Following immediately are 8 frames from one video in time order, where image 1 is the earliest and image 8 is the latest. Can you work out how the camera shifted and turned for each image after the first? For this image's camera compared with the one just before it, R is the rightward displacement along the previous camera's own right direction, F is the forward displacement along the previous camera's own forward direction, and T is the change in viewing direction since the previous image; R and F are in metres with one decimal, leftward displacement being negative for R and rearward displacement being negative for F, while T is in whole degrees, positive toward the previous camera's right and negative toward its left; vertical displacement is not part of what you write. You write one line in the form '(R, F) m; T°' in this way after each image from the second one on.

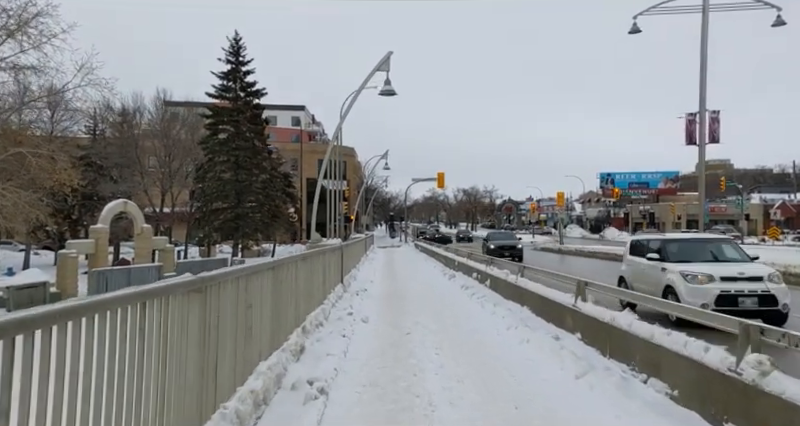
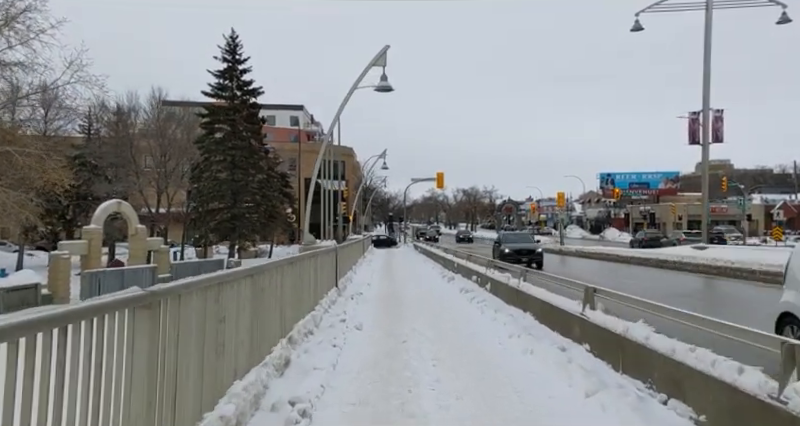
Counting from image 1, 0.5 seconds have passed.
(+0.1, +0.6) m; 0°
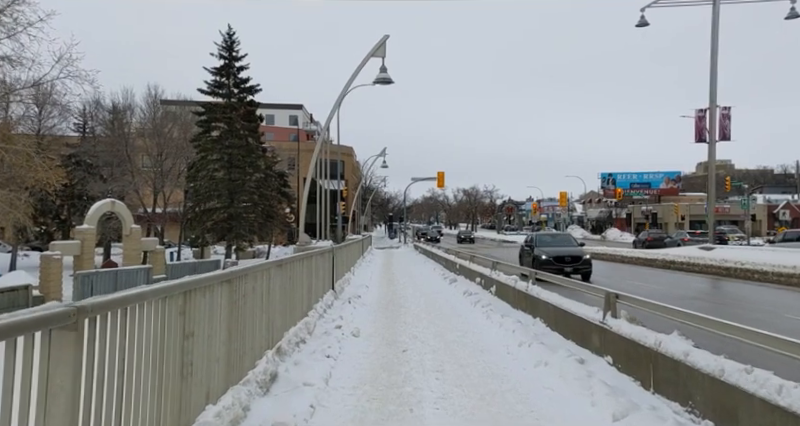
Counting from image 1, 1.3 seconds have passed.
(0.0, +0.7) m; 0°
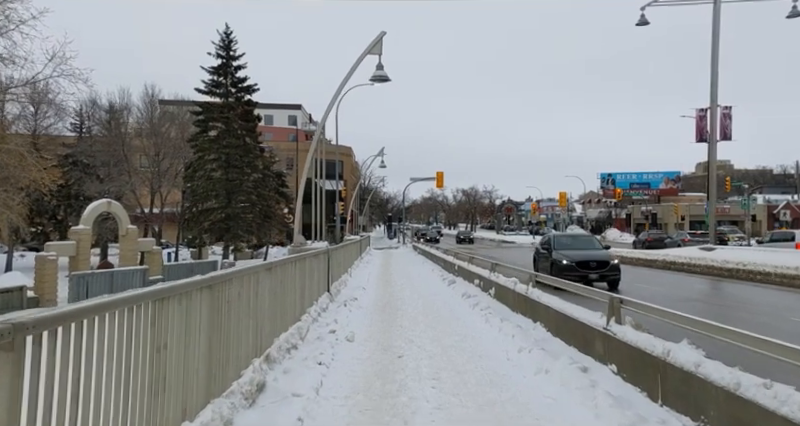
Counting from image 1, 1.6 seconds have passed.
(0.0, +0.3) m; 0°
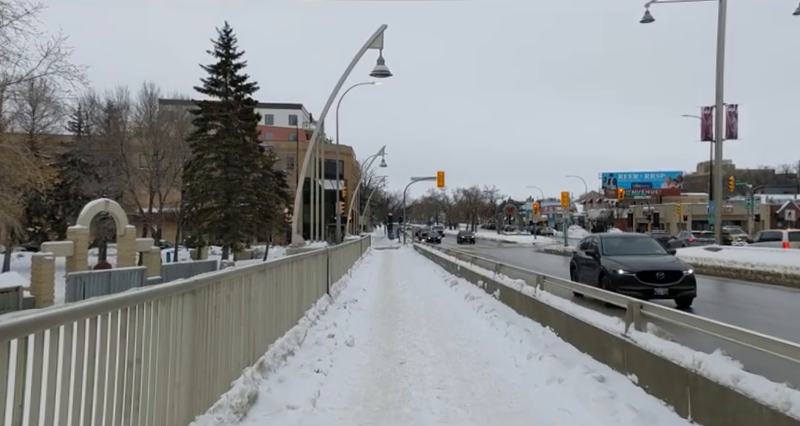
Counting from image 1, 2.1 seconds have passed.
(0.0, +0.4) m; 0°
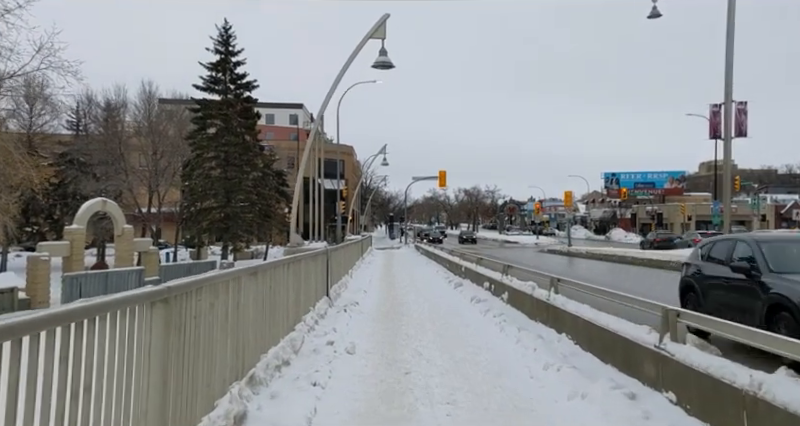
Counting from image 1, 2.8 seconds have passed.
(0.0, +0.6) m; 0°
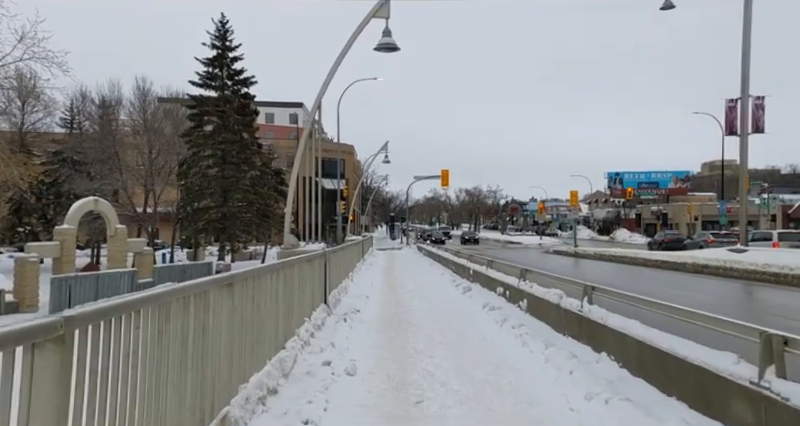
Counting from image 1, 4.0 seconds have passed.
(-0.1, +1.2) m; 0°
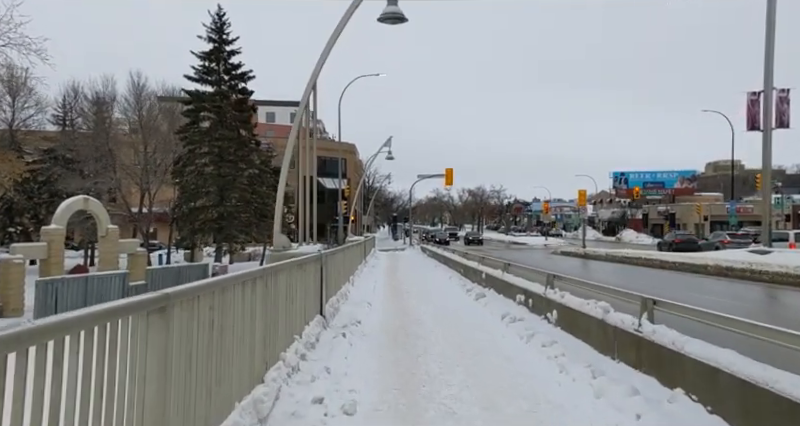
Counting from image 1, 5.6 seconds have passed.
(-0.1, +1.6) m; 0°
